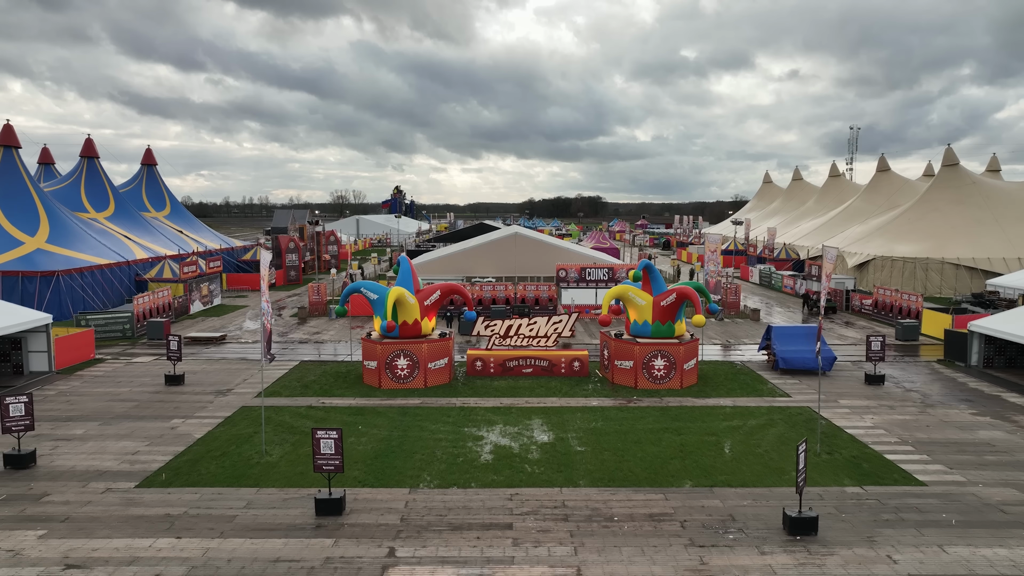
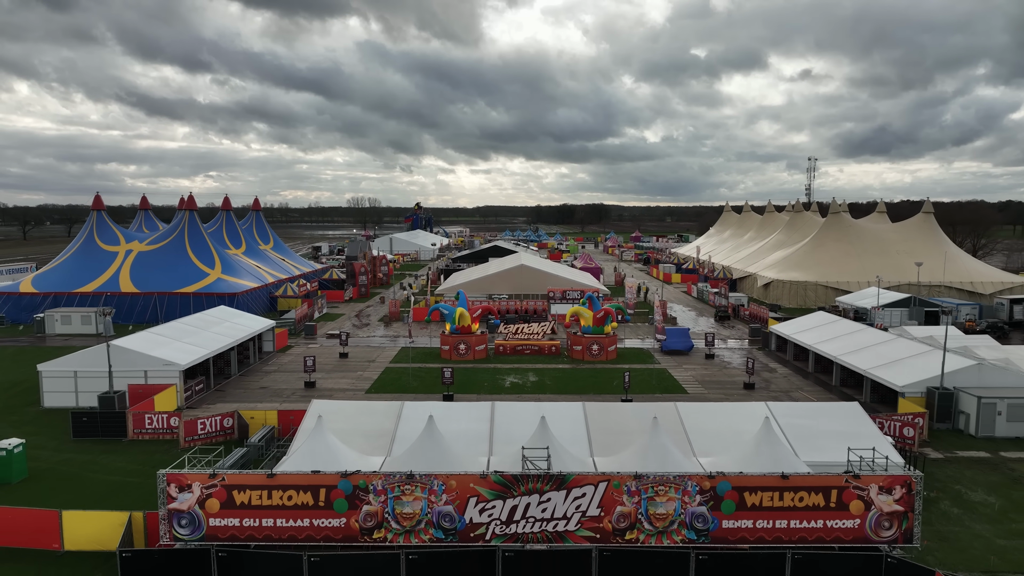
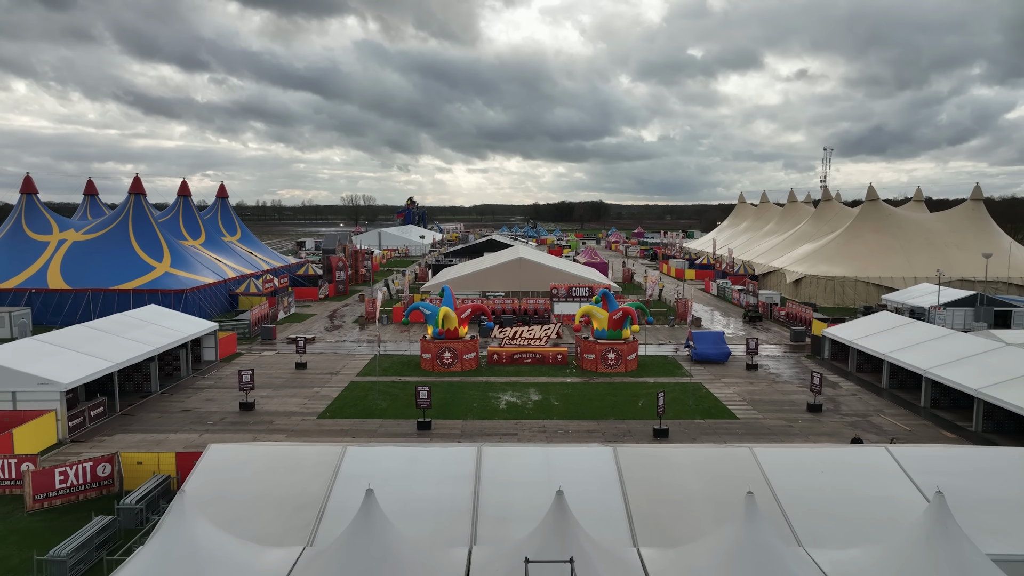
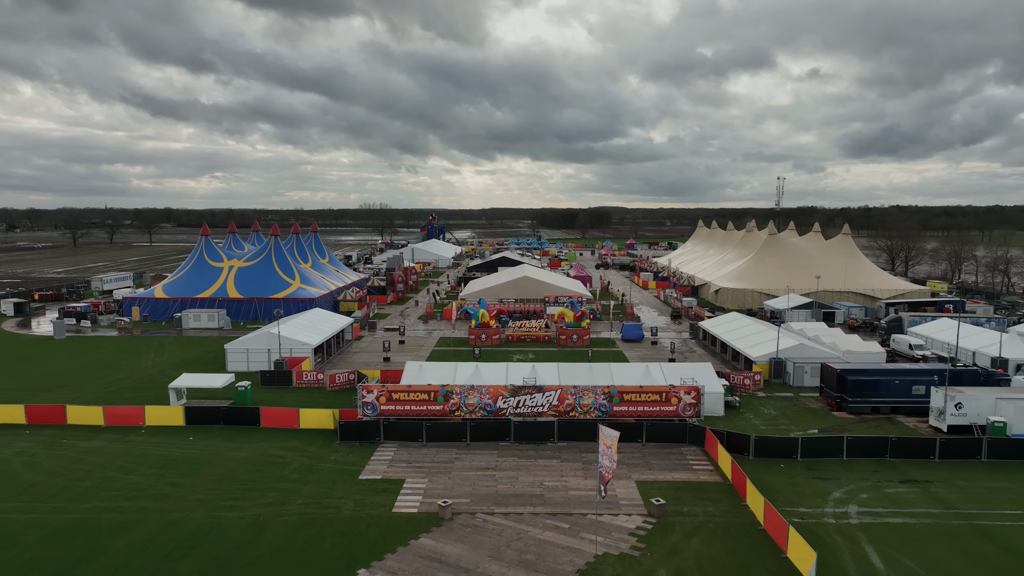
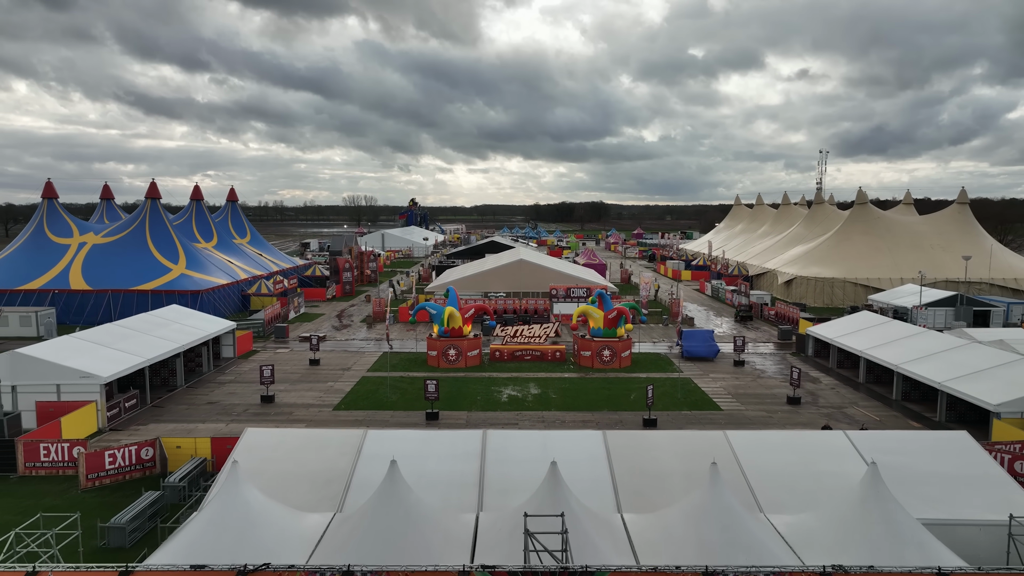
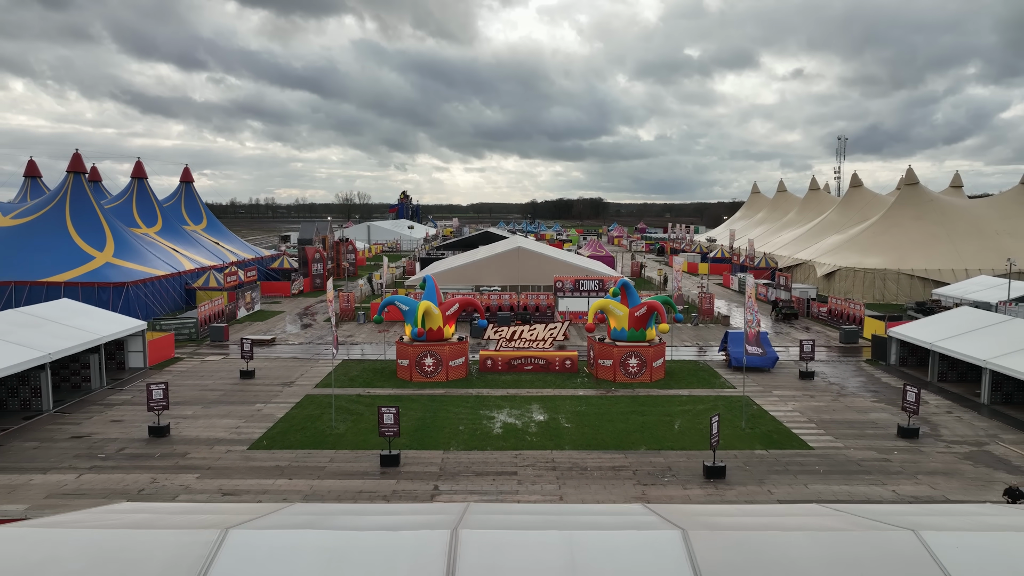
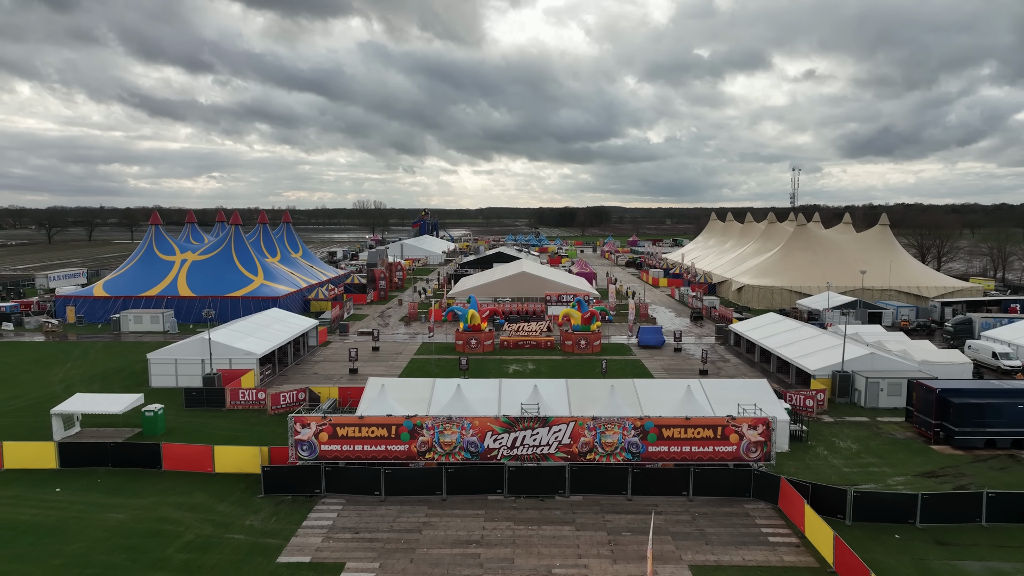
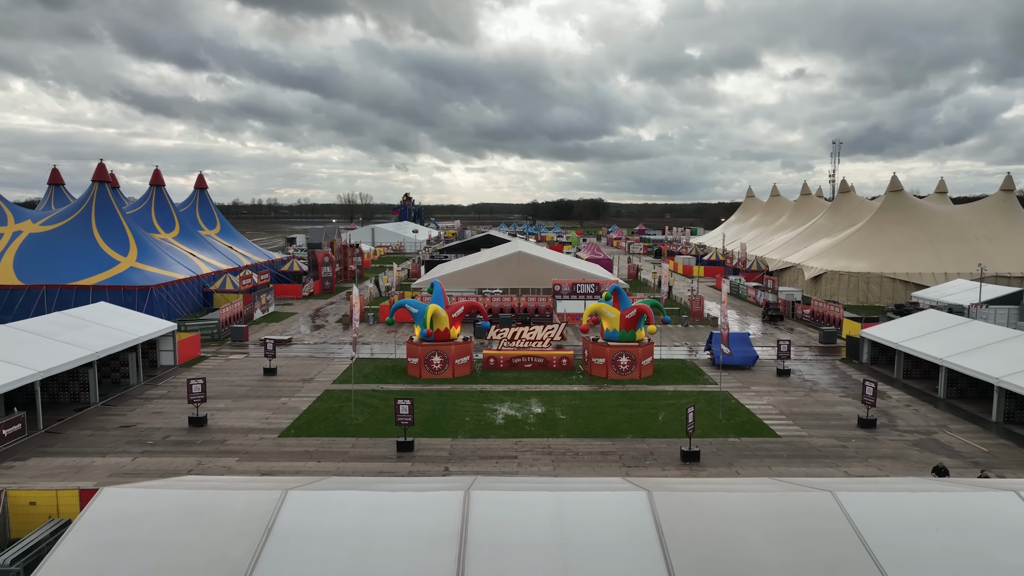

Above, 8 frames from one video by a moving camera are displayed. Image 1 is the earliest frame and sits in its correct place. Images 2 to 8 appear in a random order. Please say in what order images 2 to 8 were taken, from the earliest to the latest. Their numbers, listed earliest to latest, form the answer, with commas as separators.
6, 8, 3, 5, 2, 7, 4
